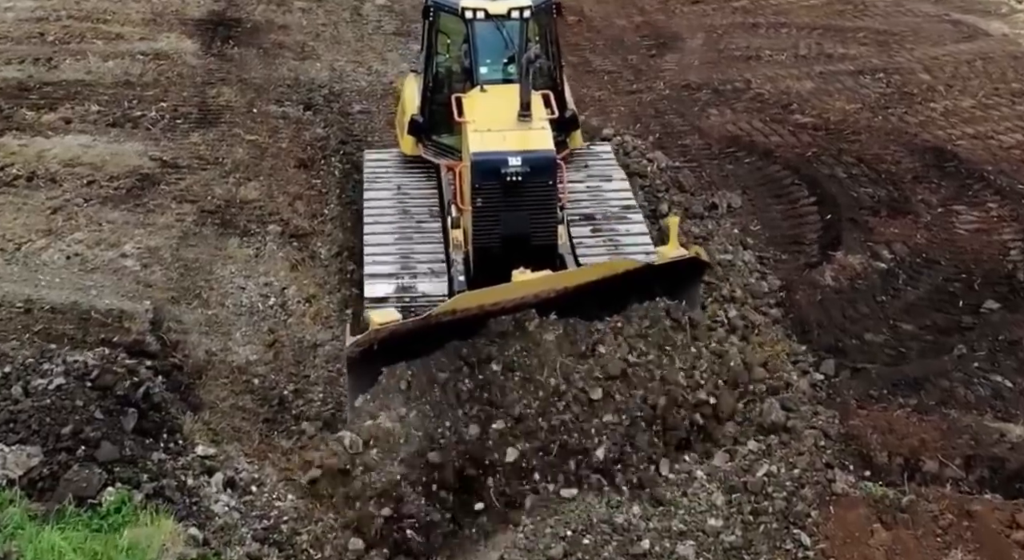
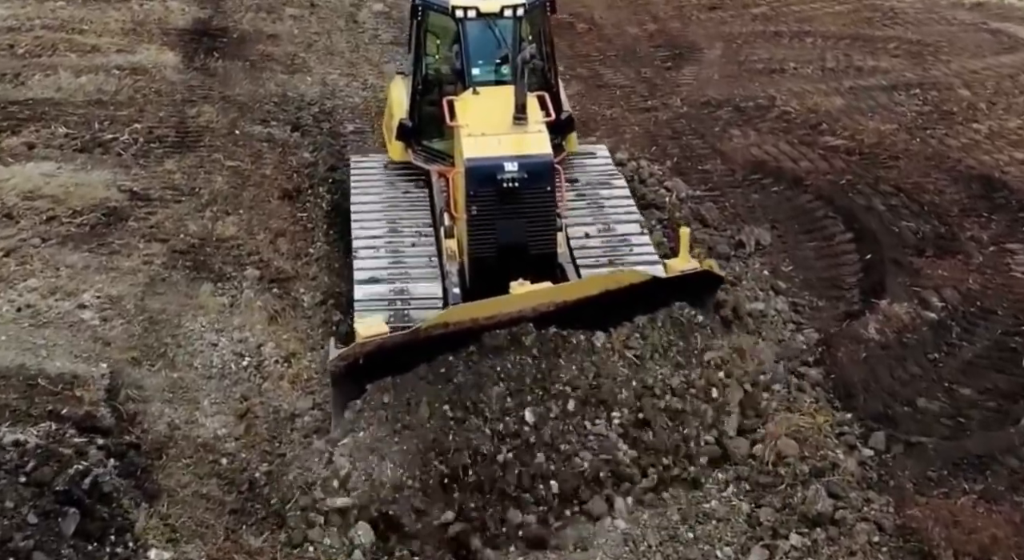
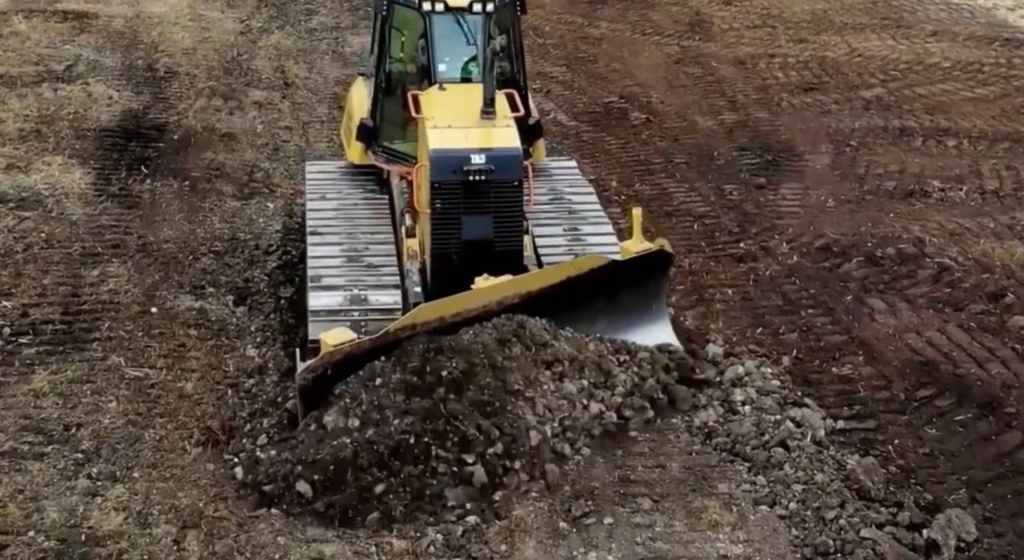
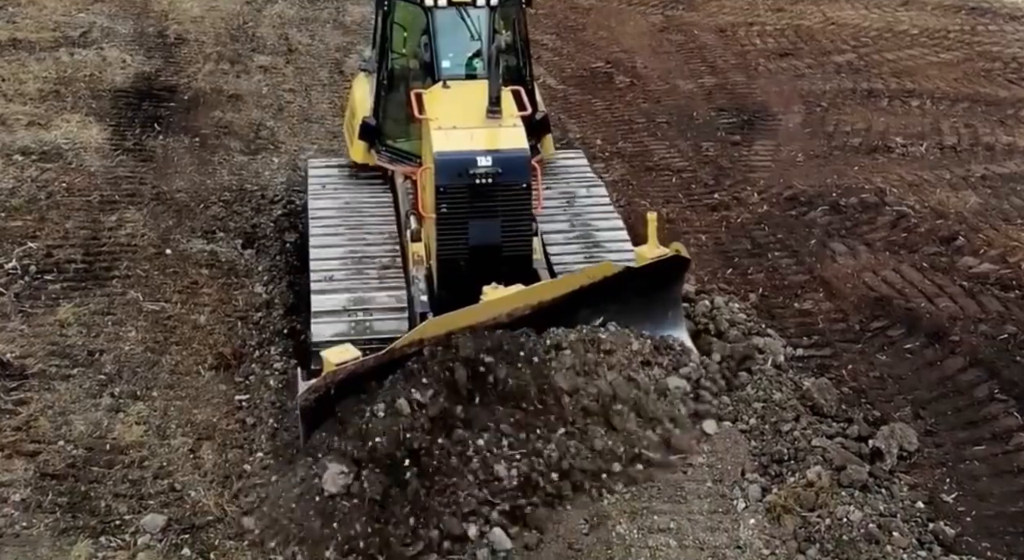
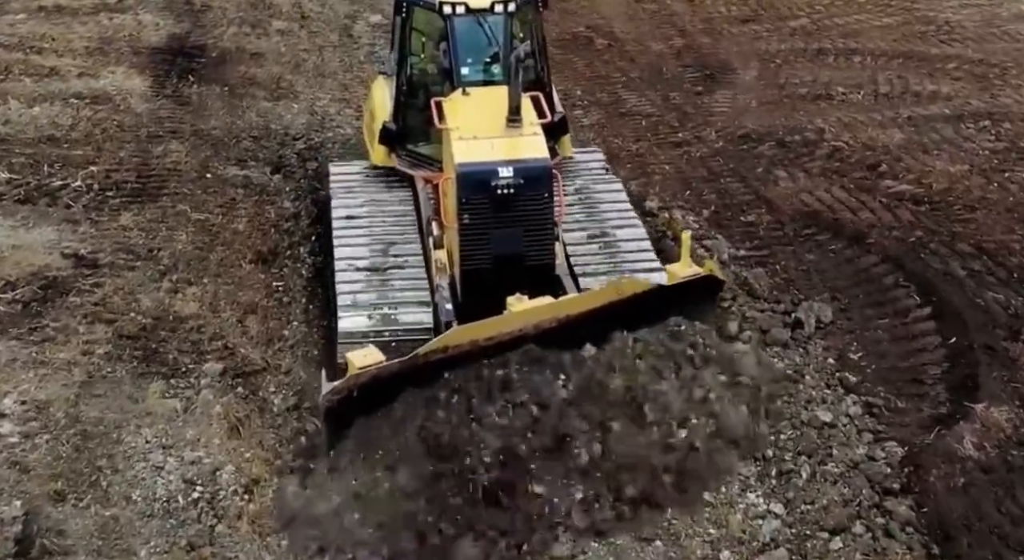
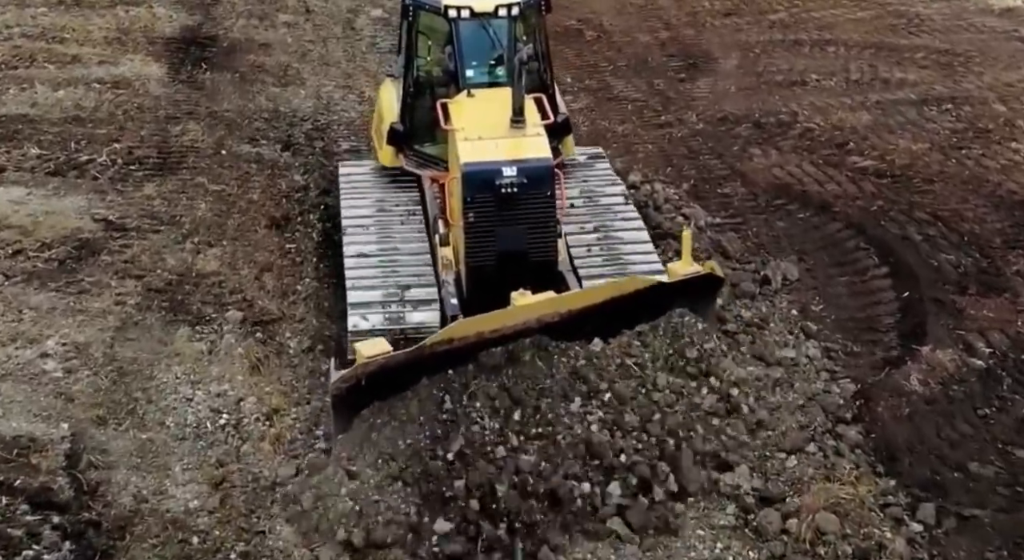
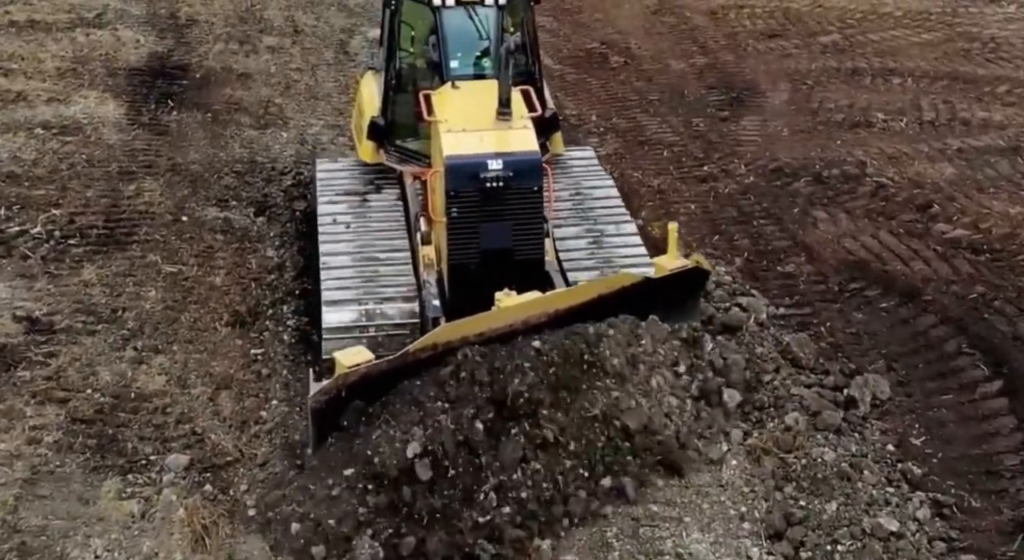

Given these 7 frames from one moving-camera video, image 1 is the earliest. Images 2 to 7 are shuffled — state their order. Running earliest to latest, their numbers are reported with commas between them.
2, 6, 5, 7, 4, 3
